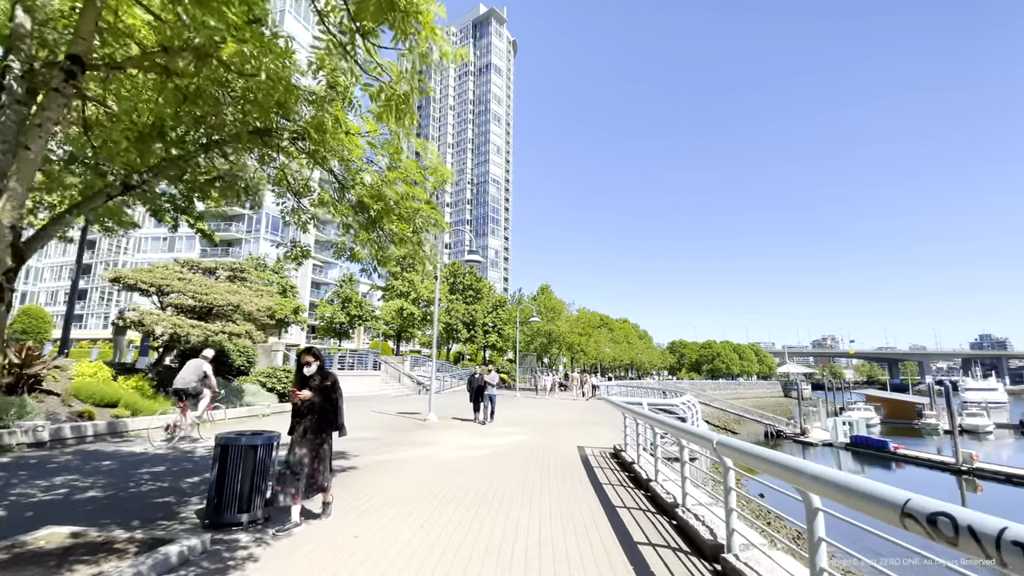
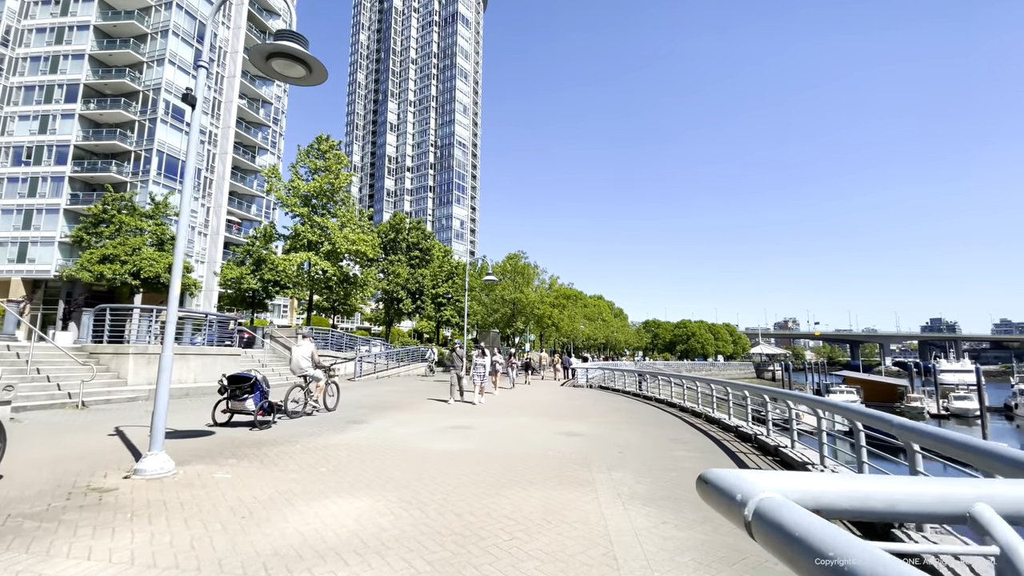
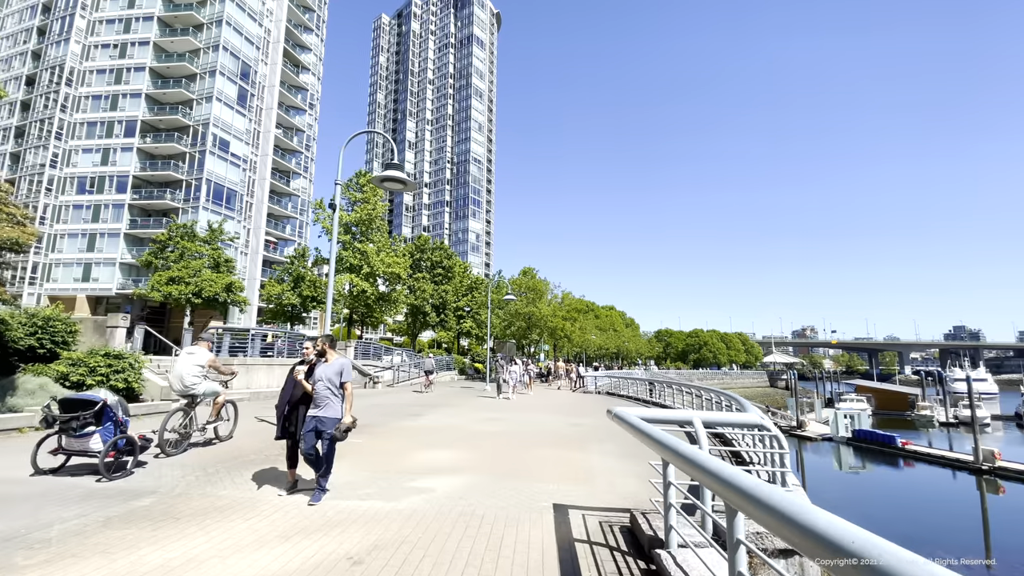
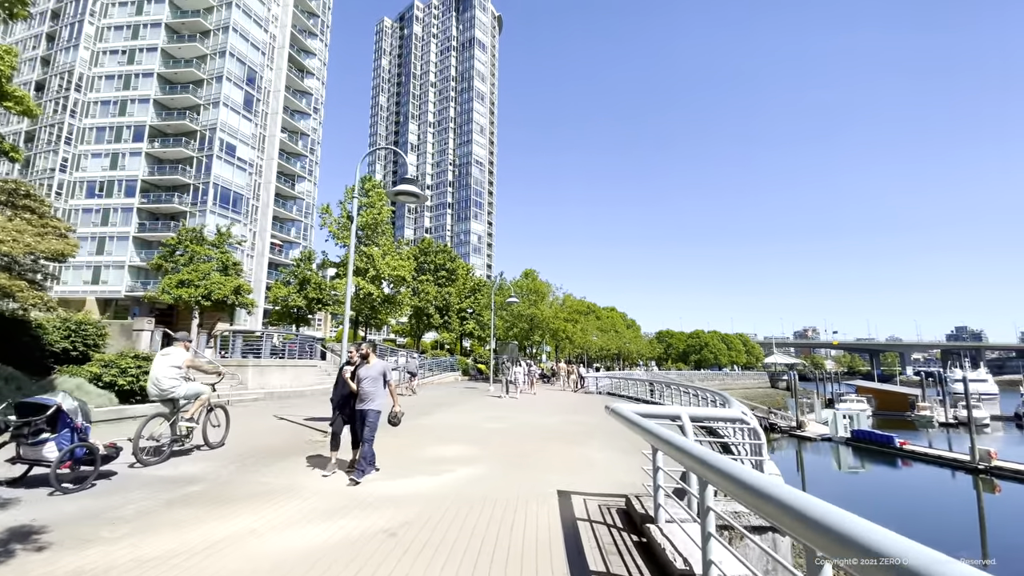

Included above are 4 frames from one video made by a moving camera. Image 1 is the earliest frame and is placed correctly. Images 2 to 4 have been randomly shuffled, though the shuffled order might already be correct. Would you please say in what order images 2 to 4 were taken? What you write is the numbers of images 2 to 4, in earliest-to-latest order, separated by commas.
4, 3, 2
